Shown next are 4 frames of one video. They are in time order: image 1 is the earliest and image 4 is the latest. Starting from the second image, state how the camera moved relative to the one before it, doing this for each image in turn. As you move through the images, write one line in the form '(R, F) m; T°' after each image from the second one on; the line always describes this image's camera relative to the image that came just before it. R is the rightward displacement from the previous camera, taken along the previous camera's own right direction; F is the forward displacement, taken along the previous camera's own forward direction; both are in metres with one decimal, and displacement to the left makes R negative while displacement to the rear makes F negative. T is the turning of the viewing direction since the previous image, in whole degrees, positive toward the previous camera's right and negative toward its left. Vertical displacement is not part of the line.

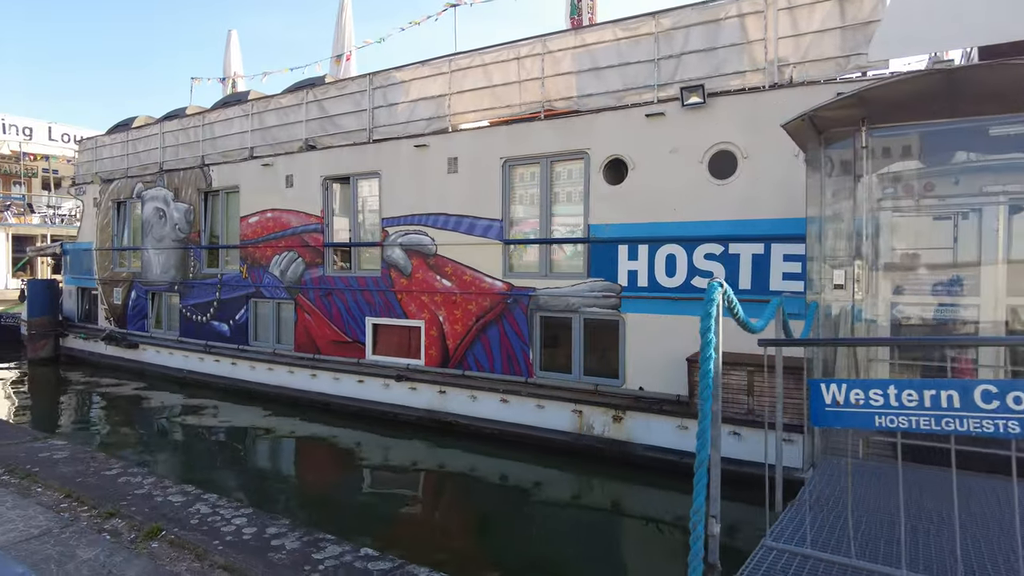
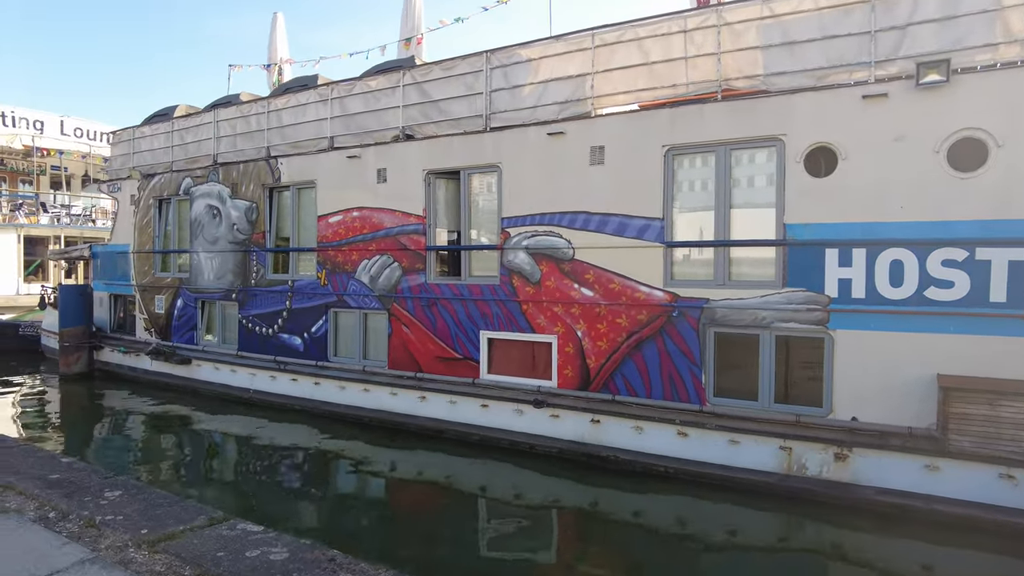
(-2.1, +1.1) m; +1°
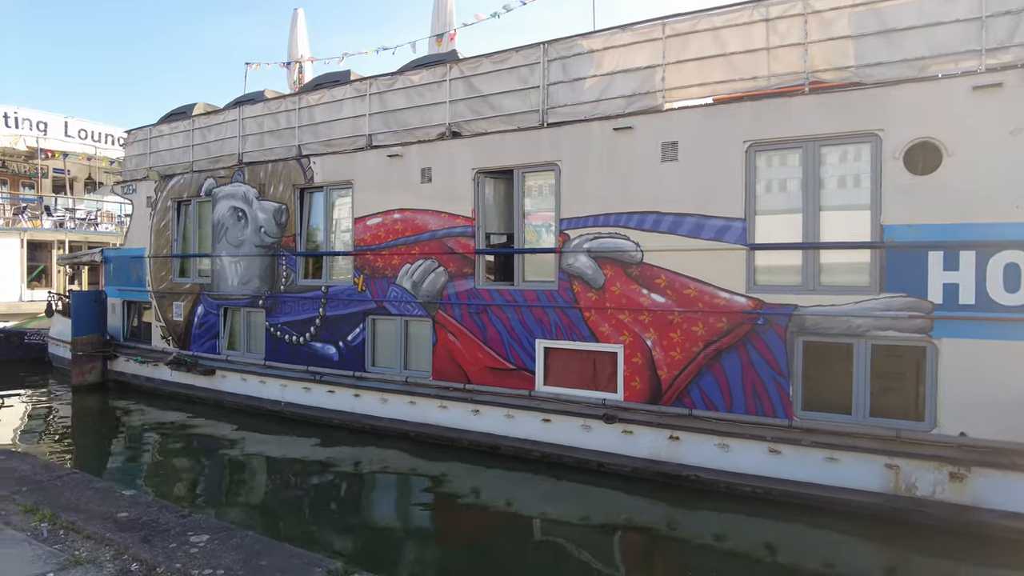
(-0.9, +0.5) m; +1°
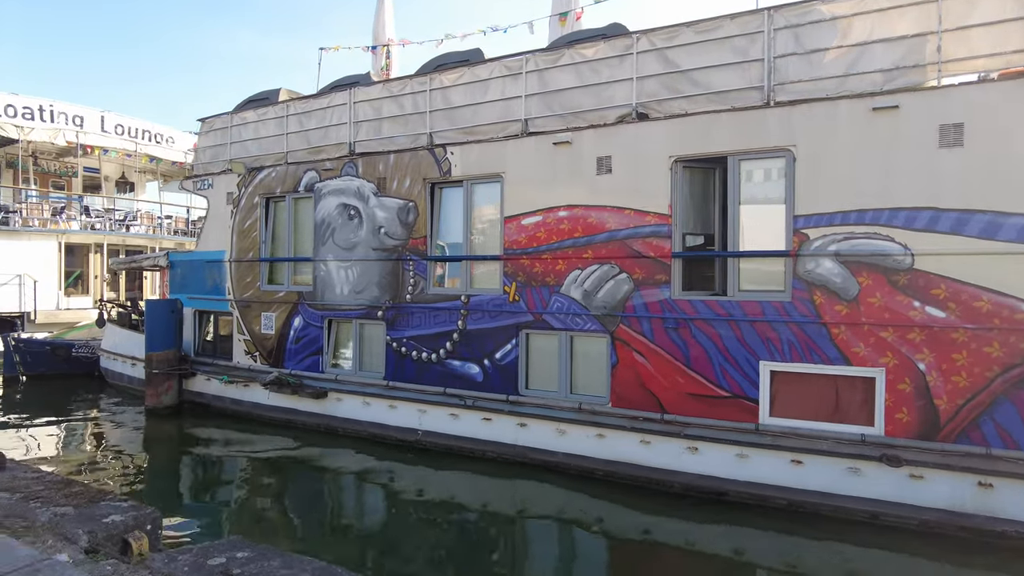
(-2.6, +1.2) m; +1°
